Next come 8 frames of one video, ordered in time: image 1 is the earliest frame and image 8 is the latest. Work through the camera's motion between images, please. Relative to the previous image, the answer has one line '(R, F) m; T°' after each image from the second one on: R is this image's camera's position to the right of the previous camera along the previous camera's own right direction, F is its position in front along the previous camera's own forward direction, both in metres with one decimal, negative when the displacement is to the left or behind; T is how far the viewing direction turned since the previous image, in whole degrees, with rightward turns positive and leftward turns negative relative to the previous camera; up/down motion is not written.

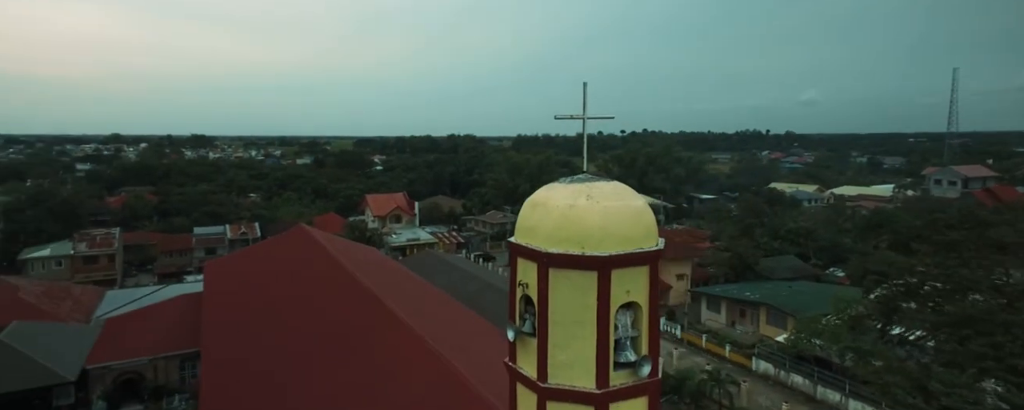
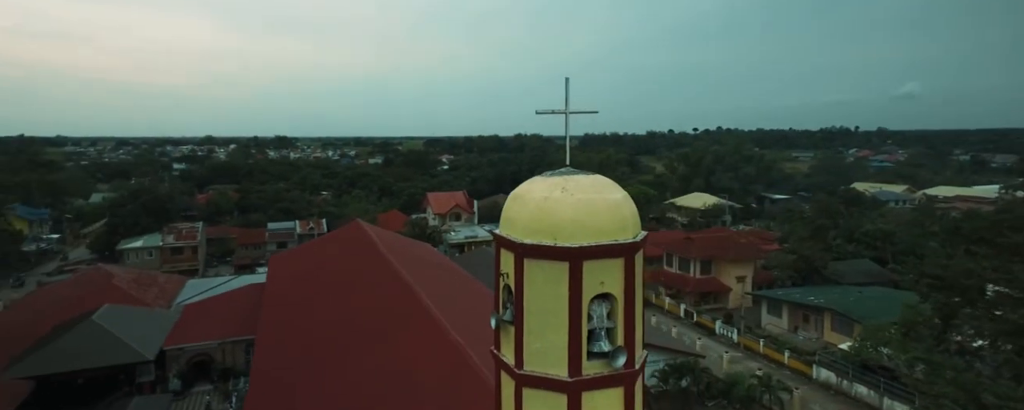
(+0.7, -0.2) m; -7°
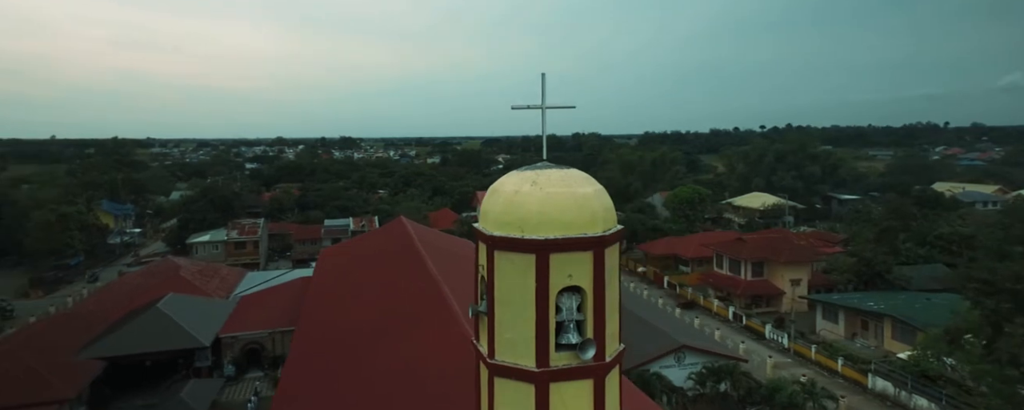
(+0.7, -0.1) m; -6°
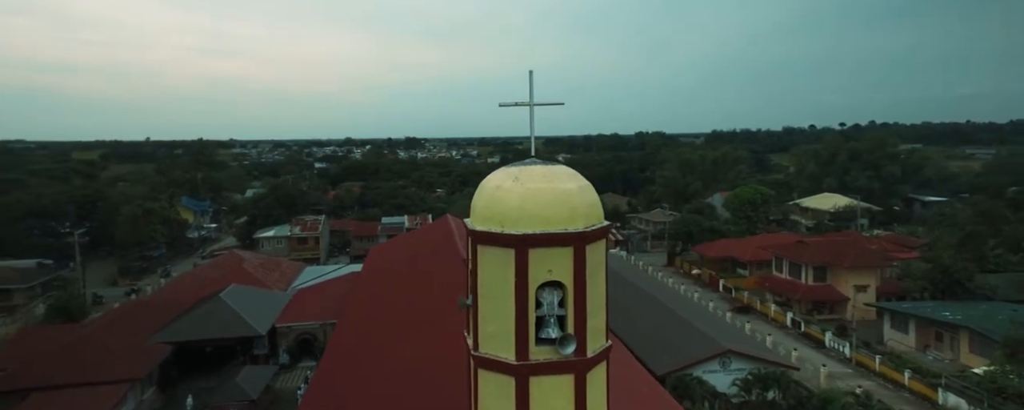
(+0.7, 0.0) m; -7°
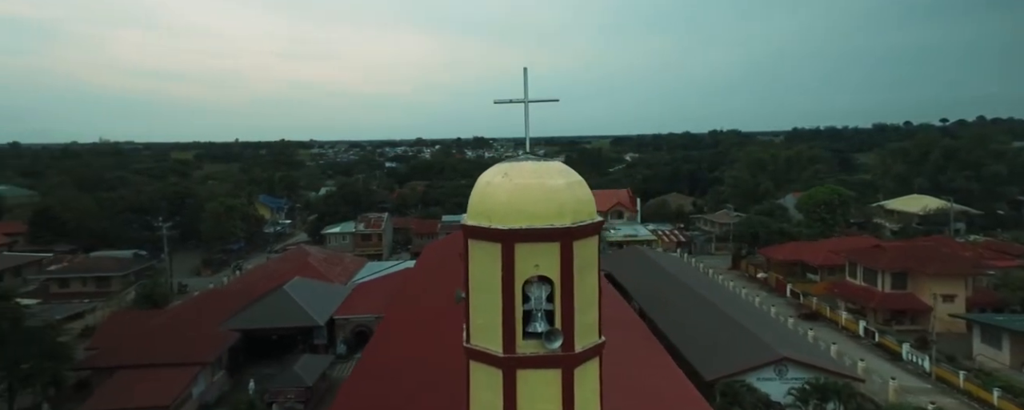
(+0.7, 0.0) m; -7°
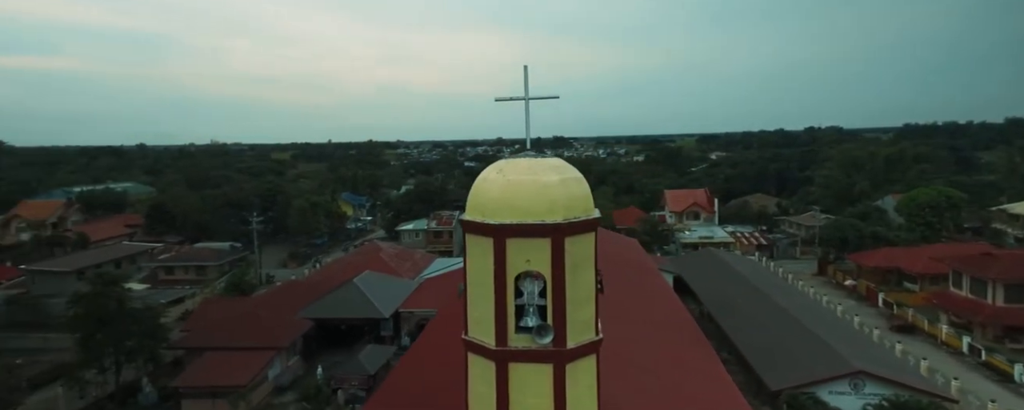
(+0.7, 0.0) m; -9°
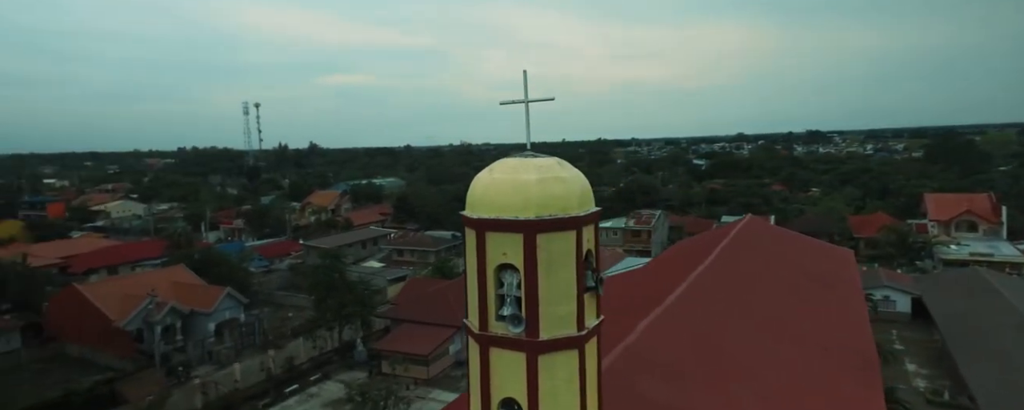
(+2.1, +0.4) m; -25°
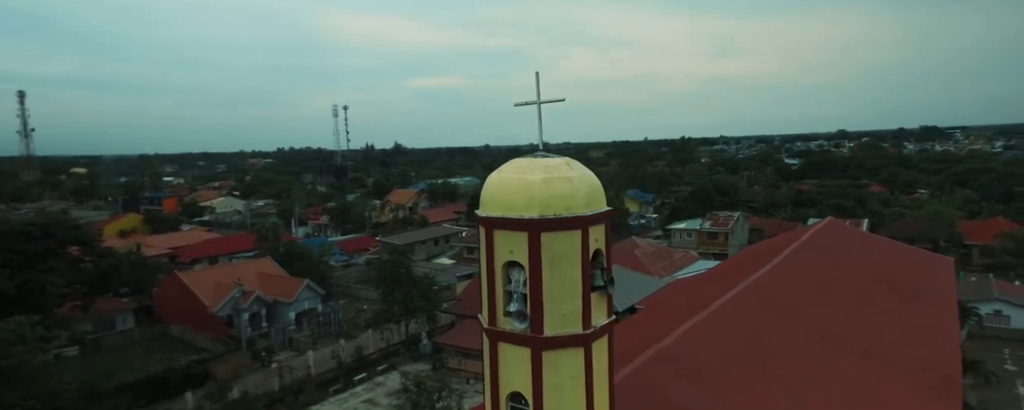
(+0.6, +0.2) m; -8°
